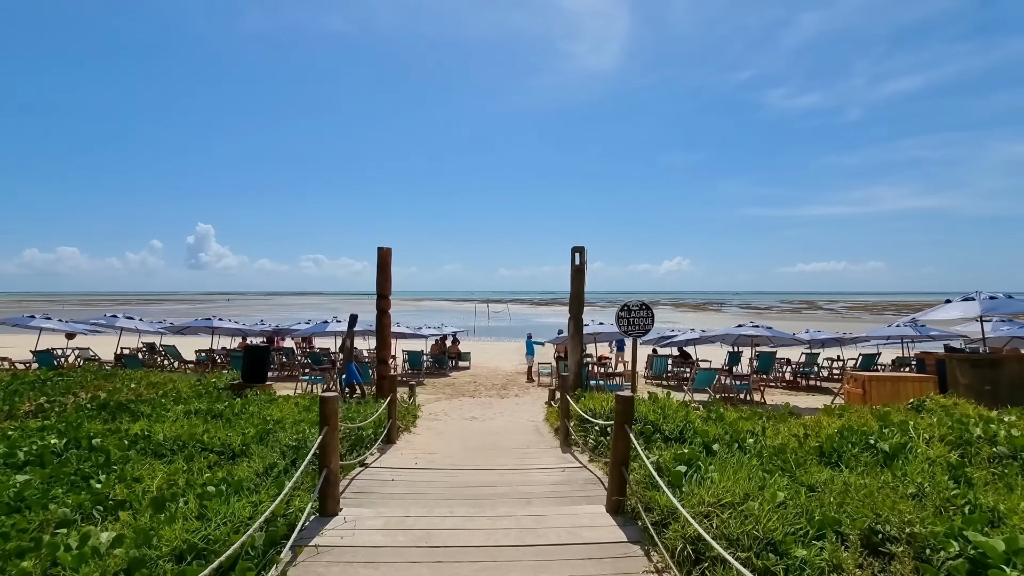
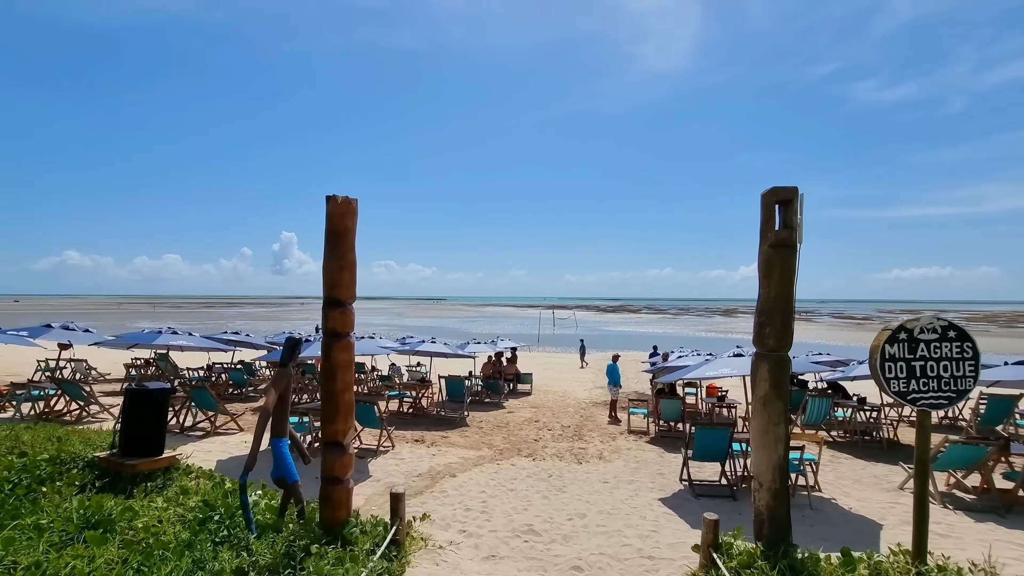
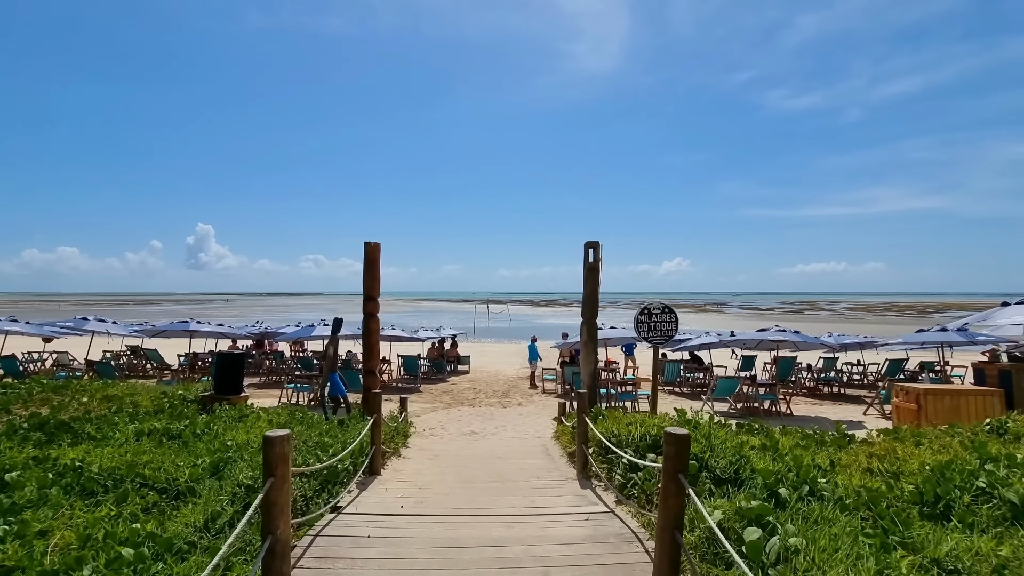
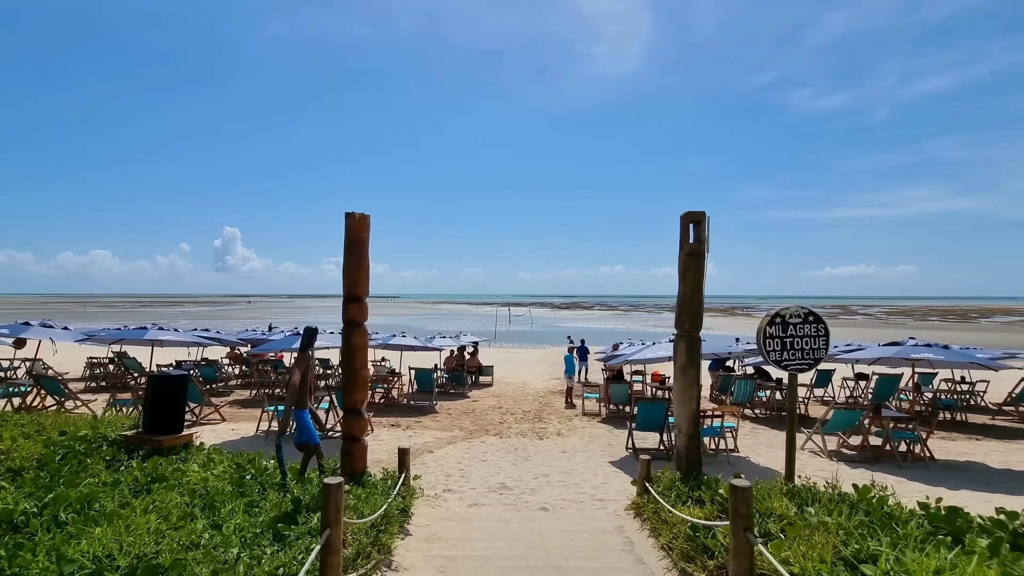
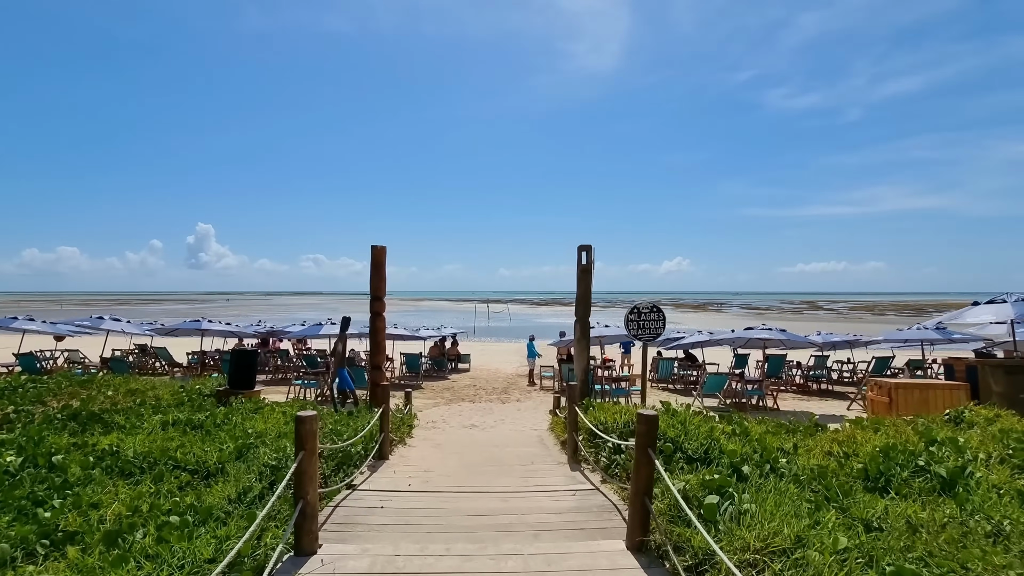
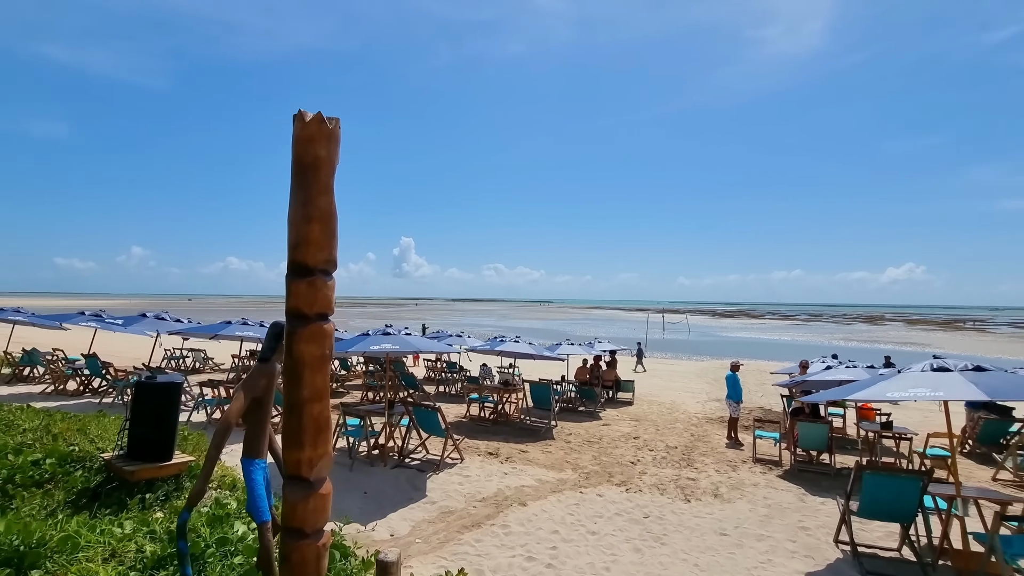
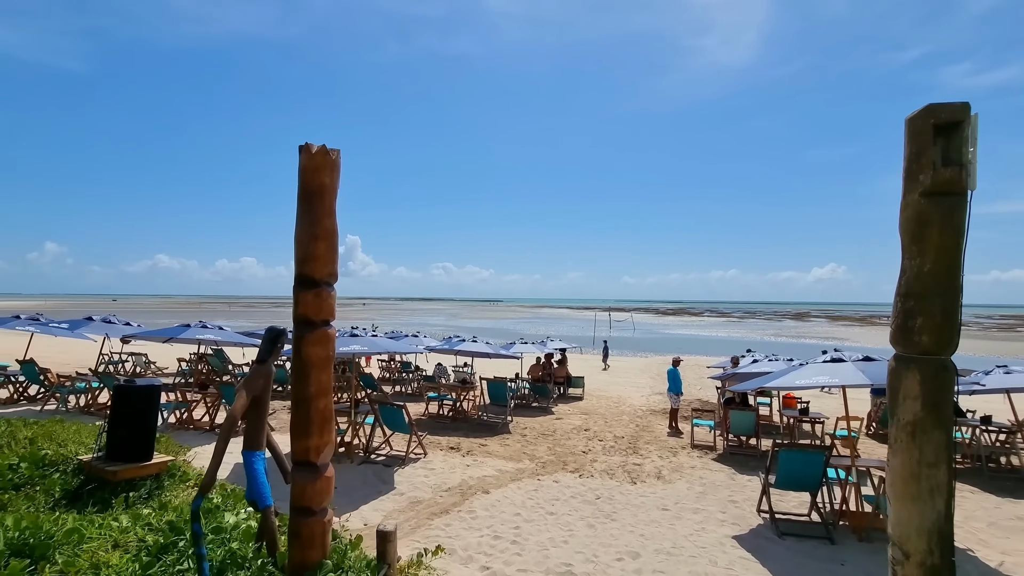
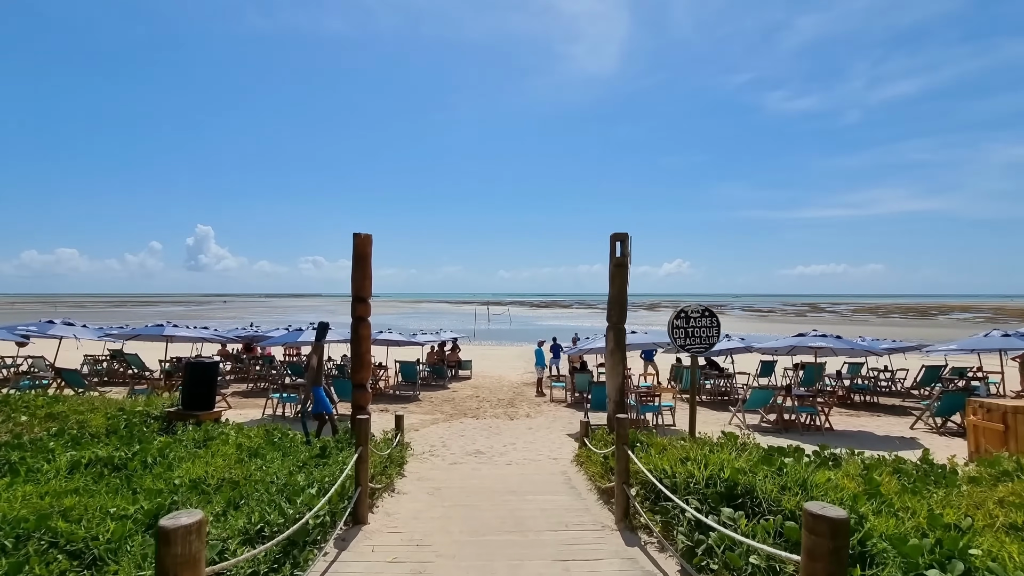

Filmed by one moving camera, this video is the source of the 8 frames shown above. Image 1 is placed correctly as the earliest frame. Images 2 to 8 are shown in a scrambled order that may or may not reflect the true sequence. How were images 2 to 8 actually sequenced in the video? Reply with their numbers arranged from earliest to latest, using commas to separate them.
5, 3, 8, 4, 2, 7, 6
